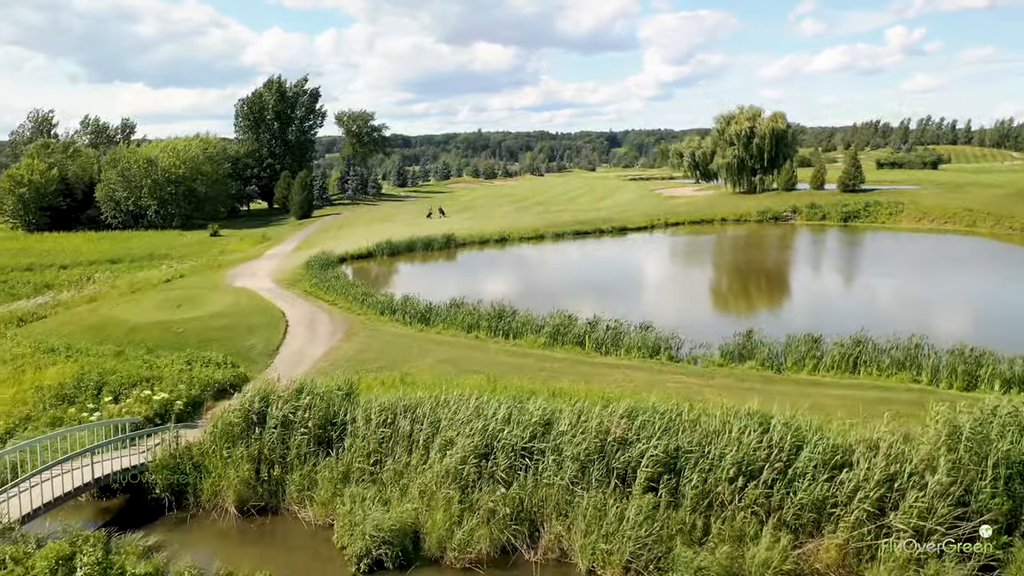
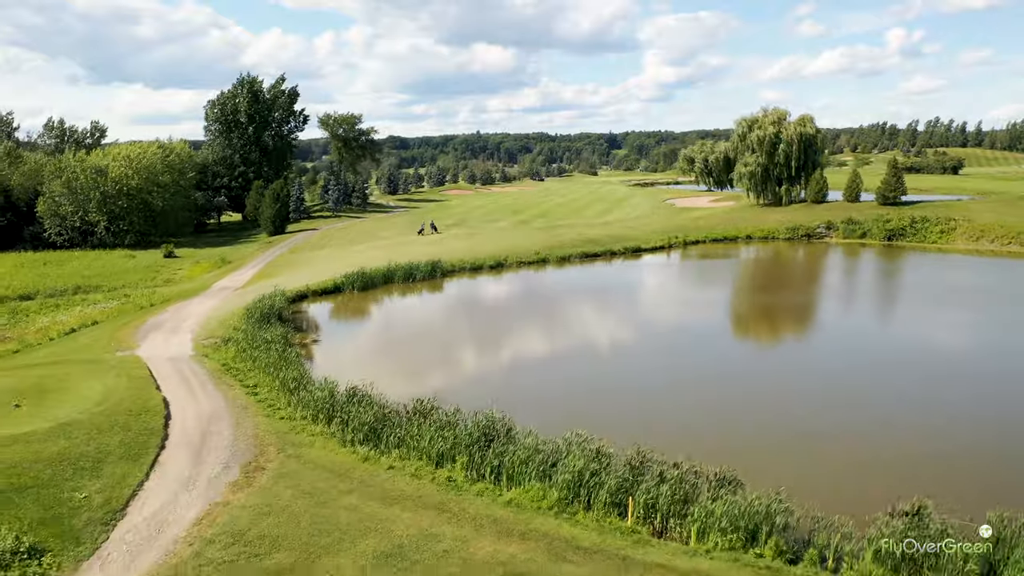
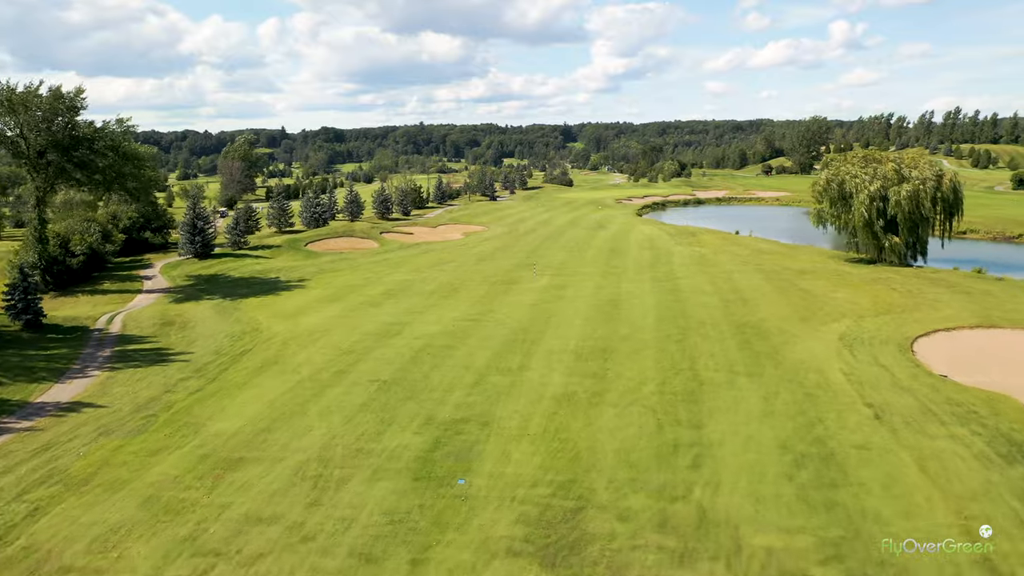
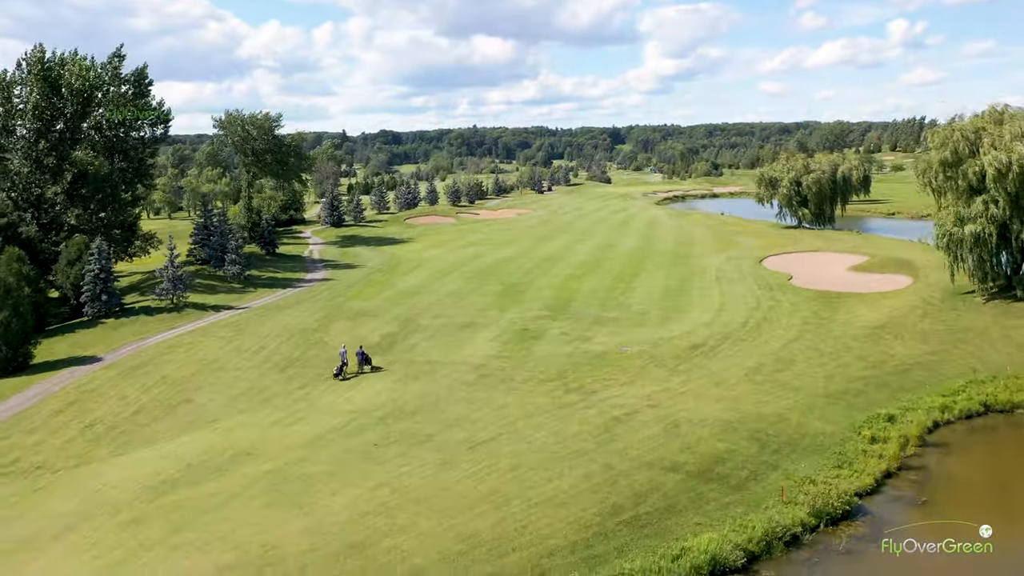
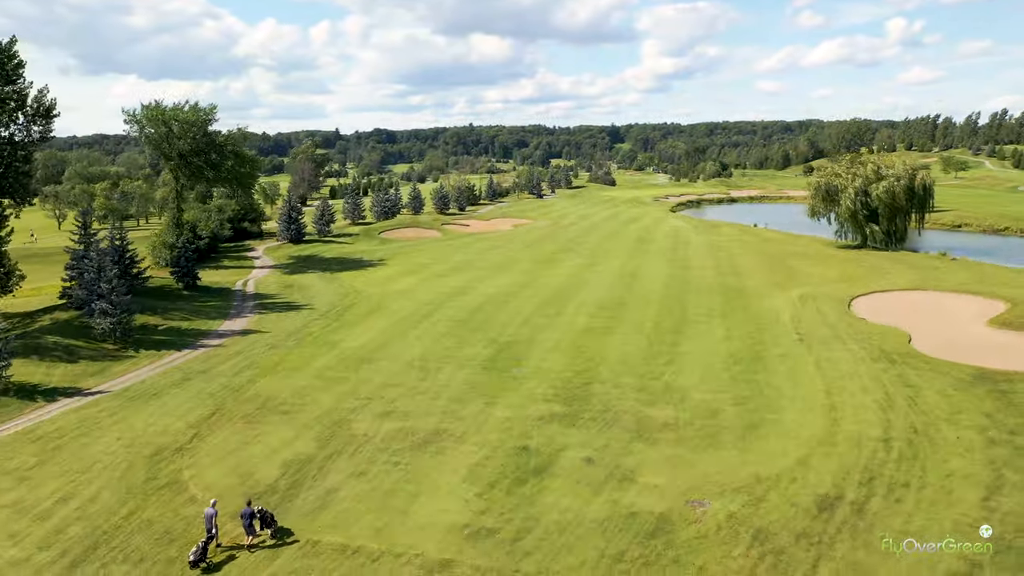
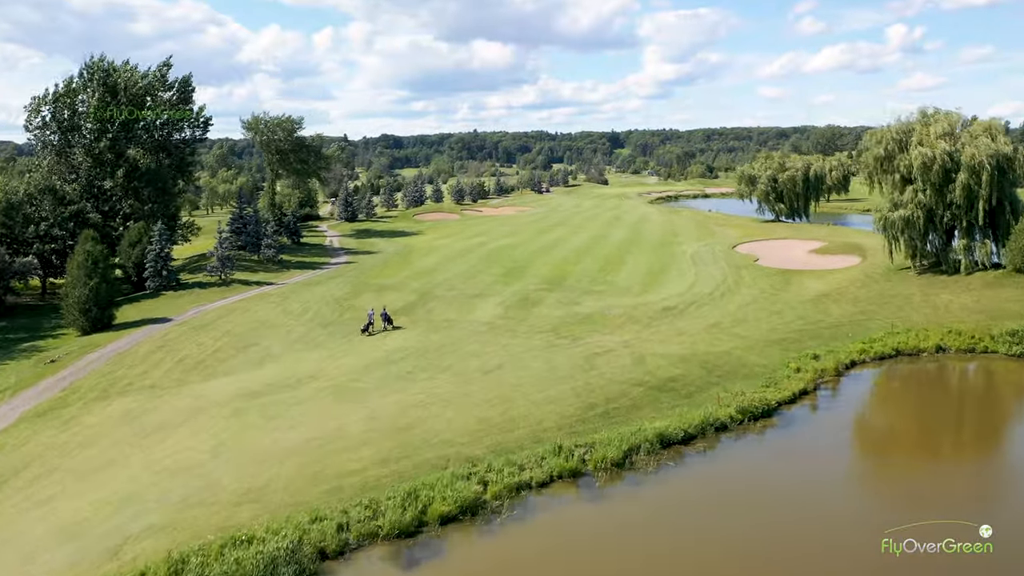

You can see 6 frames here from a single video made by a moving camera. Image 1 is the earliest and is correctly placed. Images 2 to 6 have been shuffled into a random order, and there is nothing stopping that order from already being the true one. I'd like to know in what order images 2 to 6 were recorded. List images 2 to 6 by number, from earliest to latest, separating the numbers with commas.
2, 6, 4, 5, 3
